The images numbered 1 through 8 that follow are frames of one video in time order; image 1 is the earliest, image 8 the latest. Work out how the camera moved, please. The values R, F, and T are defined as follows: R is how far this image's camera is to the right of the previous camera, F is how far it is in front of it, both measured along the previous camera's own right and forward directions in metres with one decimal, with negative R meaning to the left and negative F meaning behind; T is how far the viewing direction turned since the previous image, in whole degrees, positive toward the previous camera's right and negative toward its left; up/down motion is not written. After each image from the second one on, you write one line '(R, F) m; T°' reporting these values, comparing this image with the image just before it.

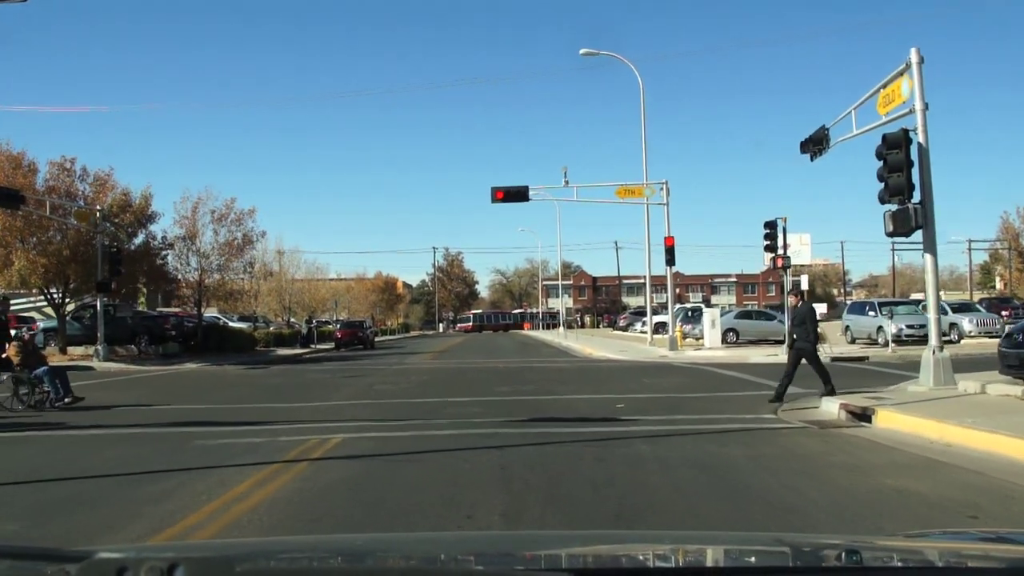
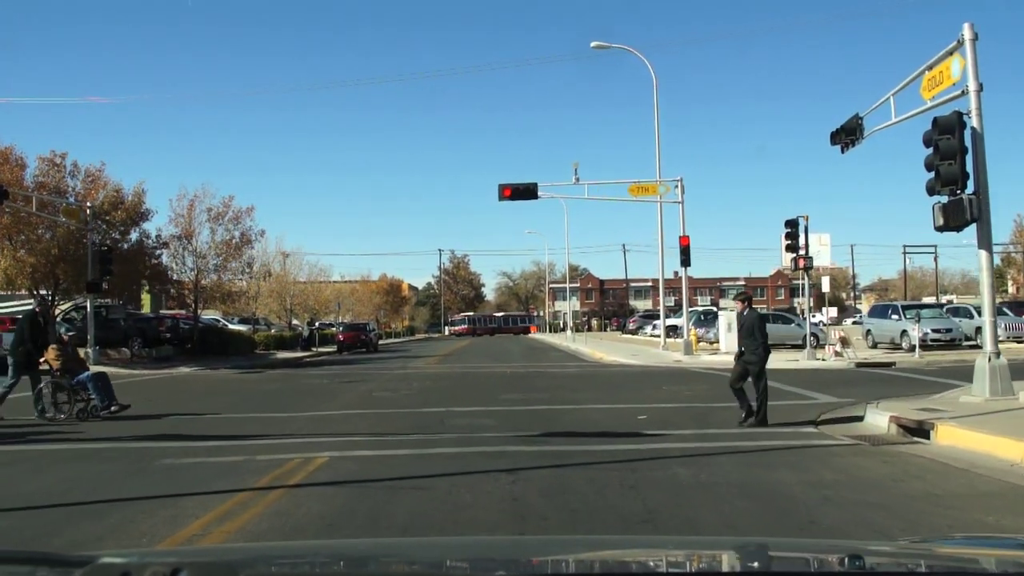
(-0.1, +1.4) m; 0°
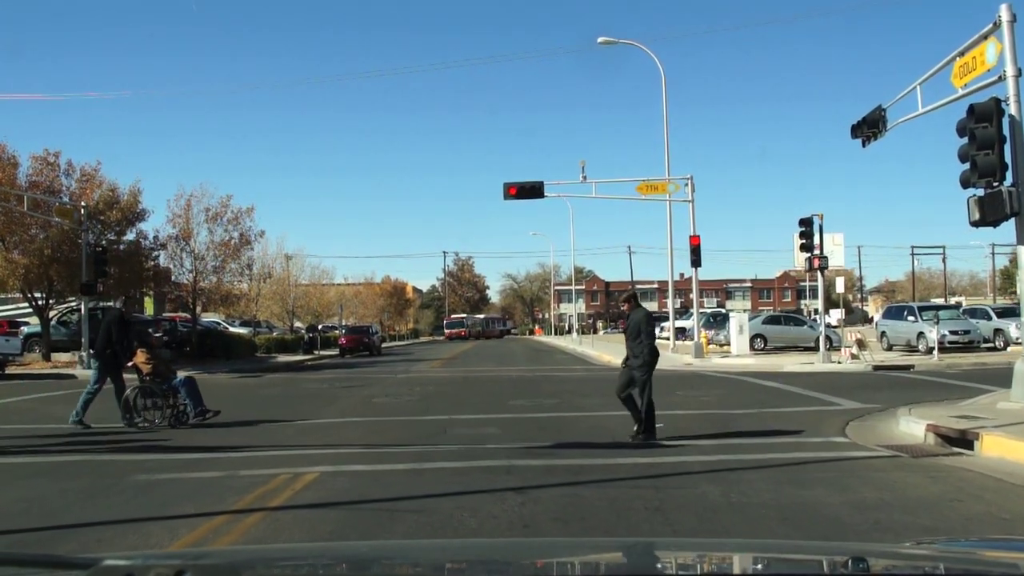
(0.0, +0.8) m; 0°
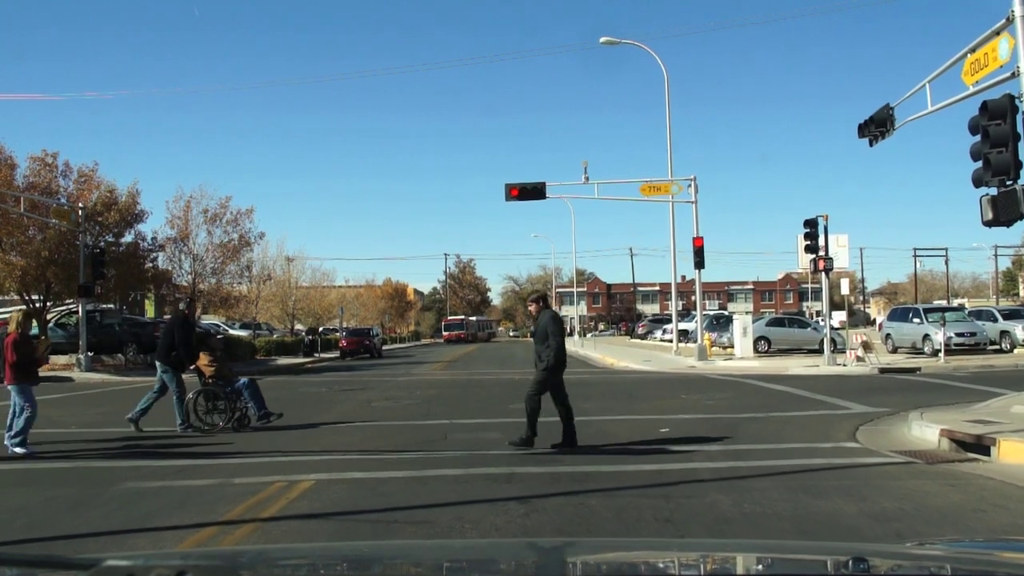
(0.0, +0.3) m; 0°
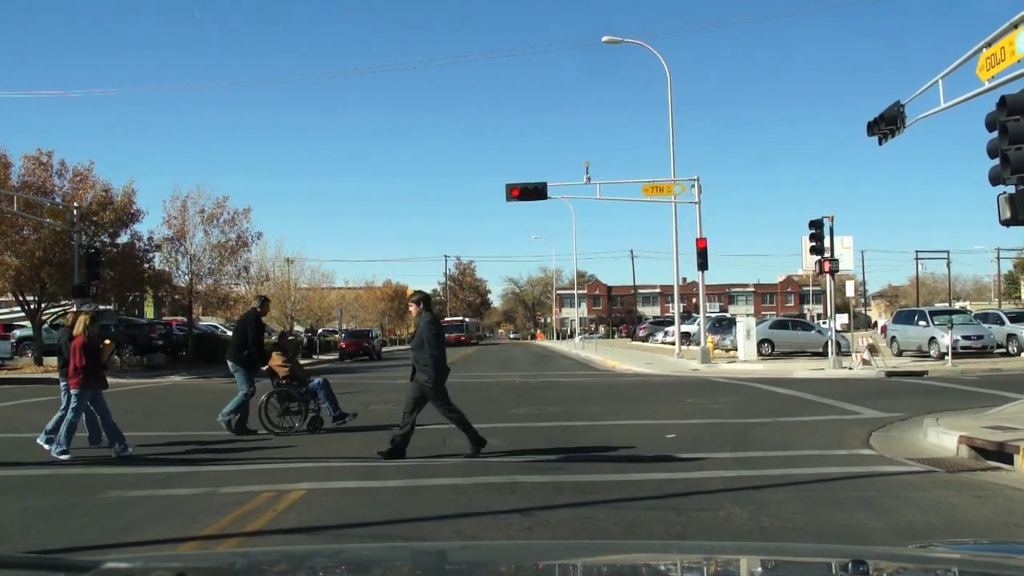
(0.0, +0.4) m; 0°
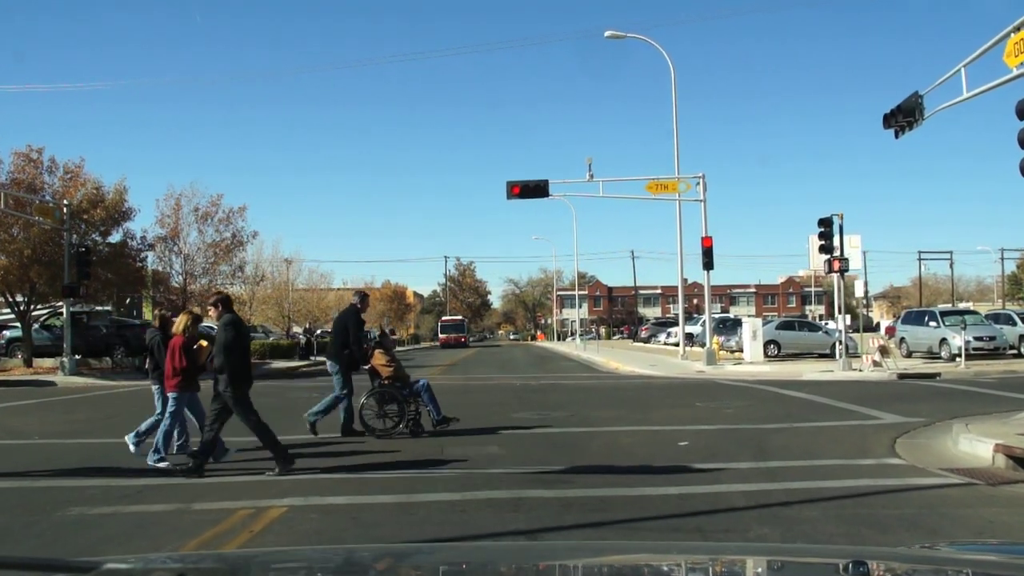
(0.0, +0.7) m; 0°
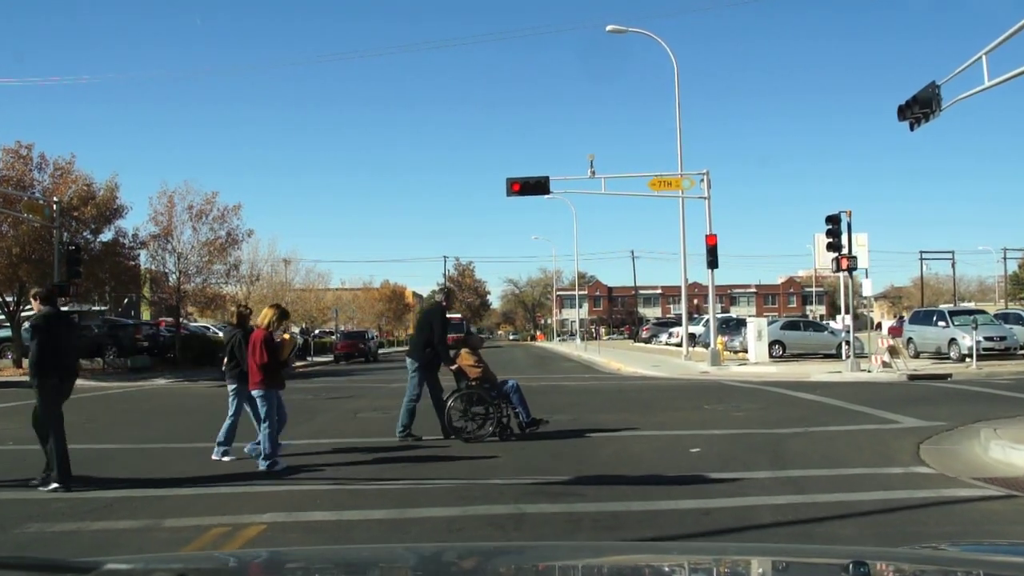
(0.0, +0.6) m; 0°
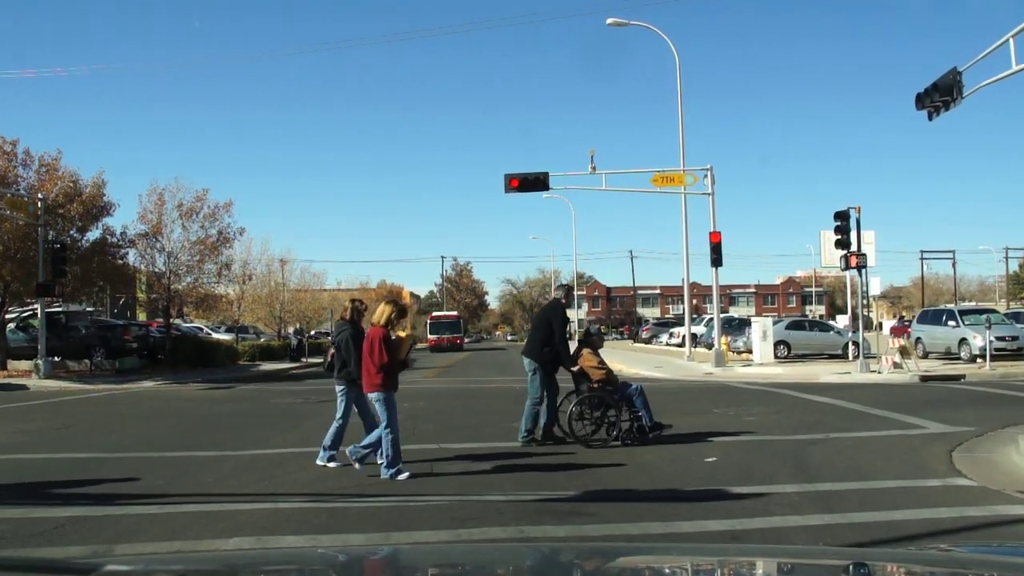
(0.0, +0.8) m; 0°
